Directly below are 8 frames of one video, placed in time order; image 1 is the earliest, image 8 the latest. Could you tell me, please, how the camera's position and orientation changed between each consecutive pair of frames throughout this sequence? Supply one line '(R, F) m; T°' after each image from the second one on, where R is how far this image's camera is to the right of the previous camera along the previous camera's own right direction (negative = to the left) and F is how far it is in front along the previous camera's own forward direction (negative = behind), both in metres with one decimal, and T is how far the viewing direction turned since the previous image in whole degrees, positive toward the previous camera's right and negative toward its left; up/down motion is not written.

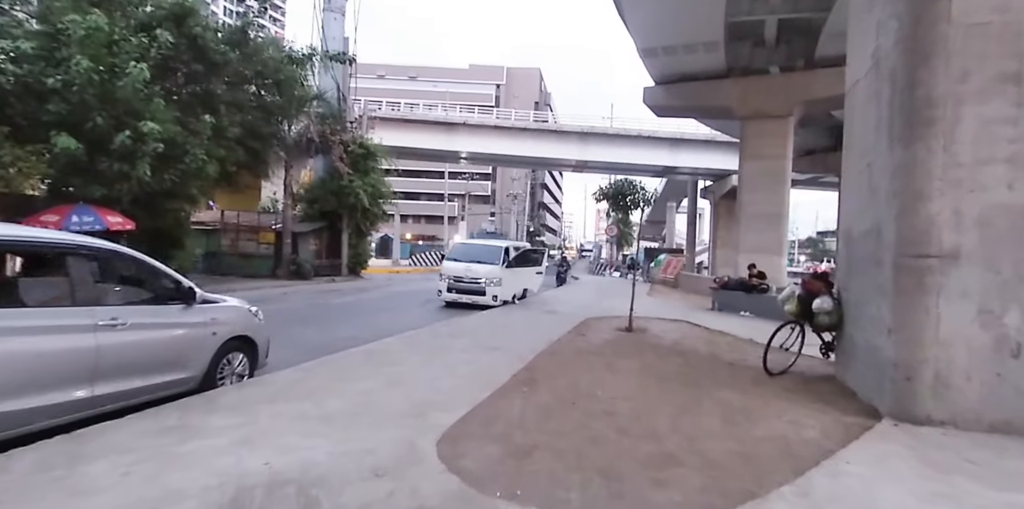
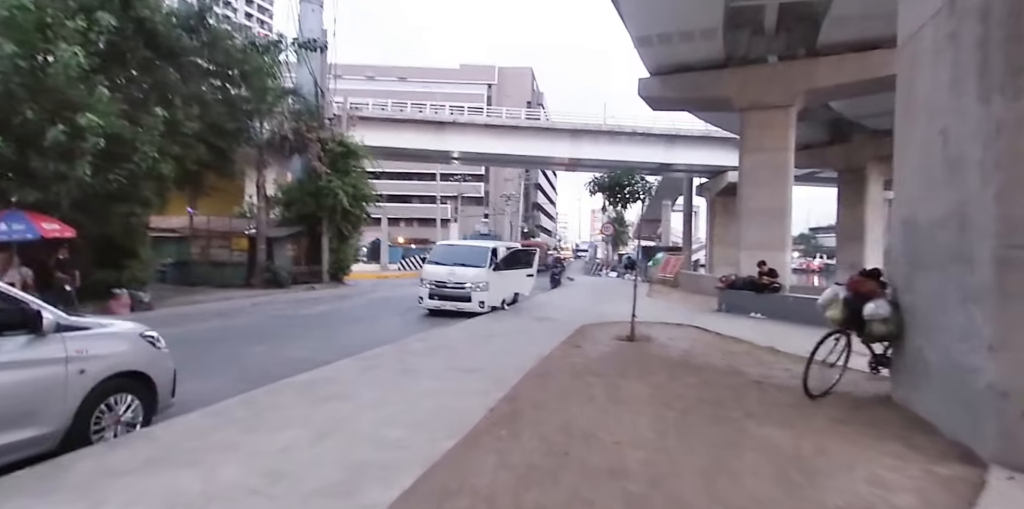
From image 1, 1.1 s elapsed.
(+0.3, +1.6) m; +1°
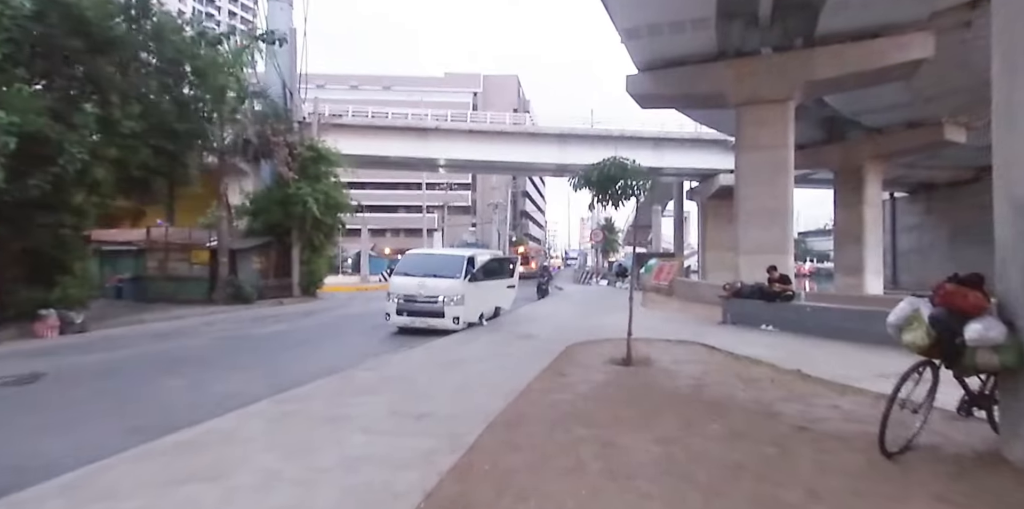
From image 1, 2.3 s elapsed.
(+0.4, +1.8) m; +1°
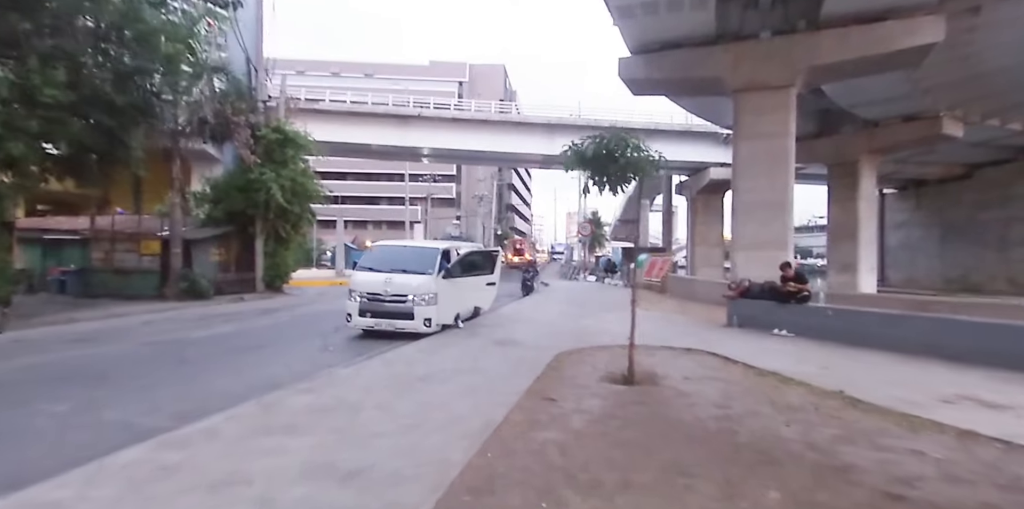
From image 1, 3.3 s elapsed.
(+0.1, +1.7) m; +2°
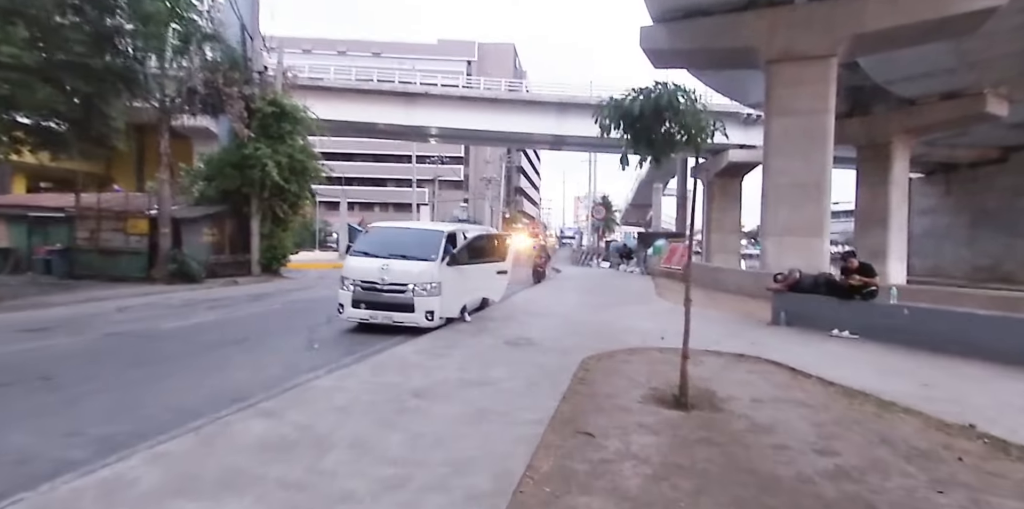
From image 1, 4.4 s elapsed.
(-0.2, +1.6) m; -1°
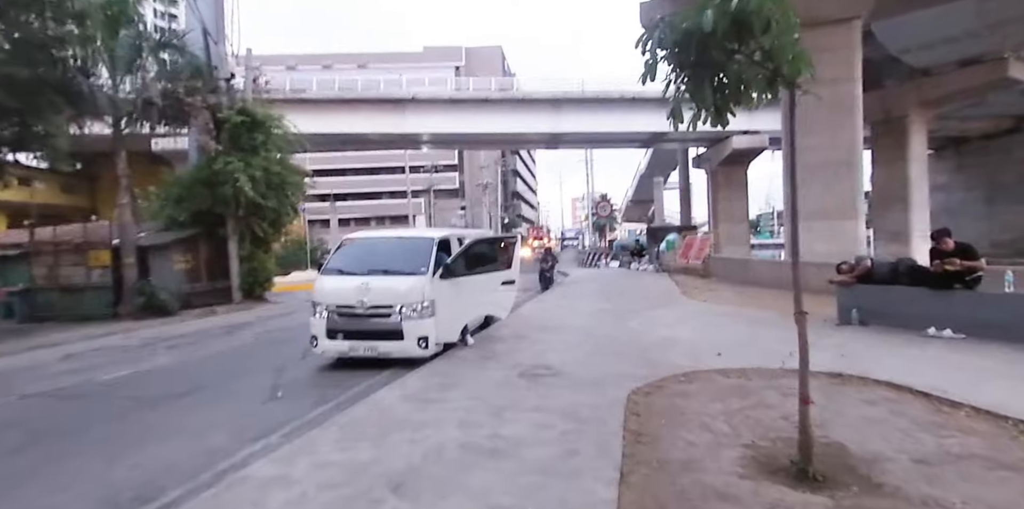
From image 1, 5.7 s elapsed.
(-0.1, +2.0) m; 0°
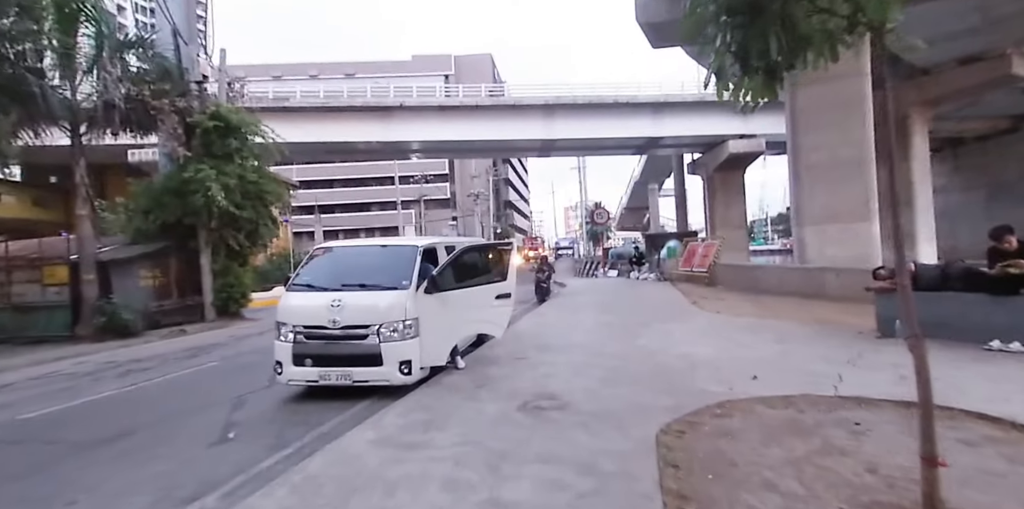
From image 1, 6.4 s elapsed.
(0.0, +1.2) m; +1°
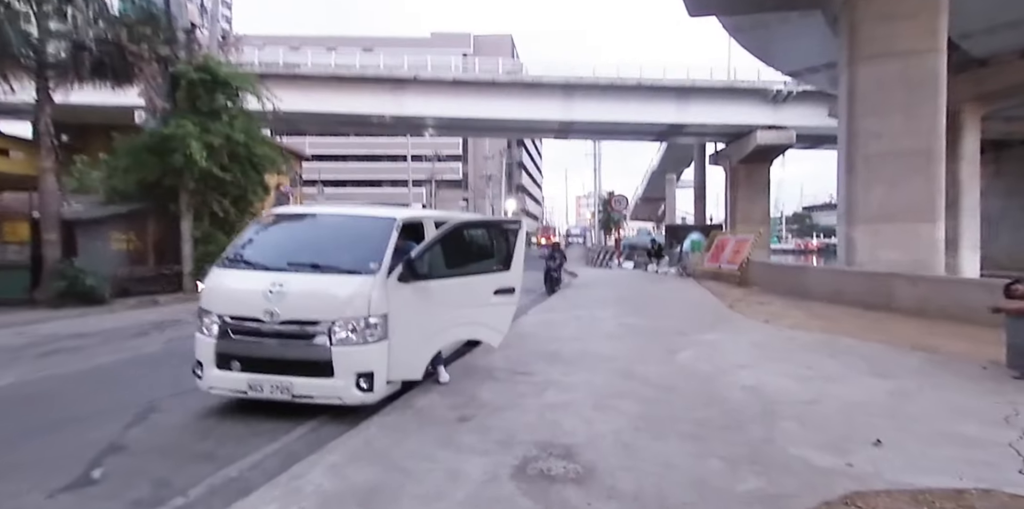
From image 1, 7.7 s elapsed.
(0.0, +2.1) m; -1°
